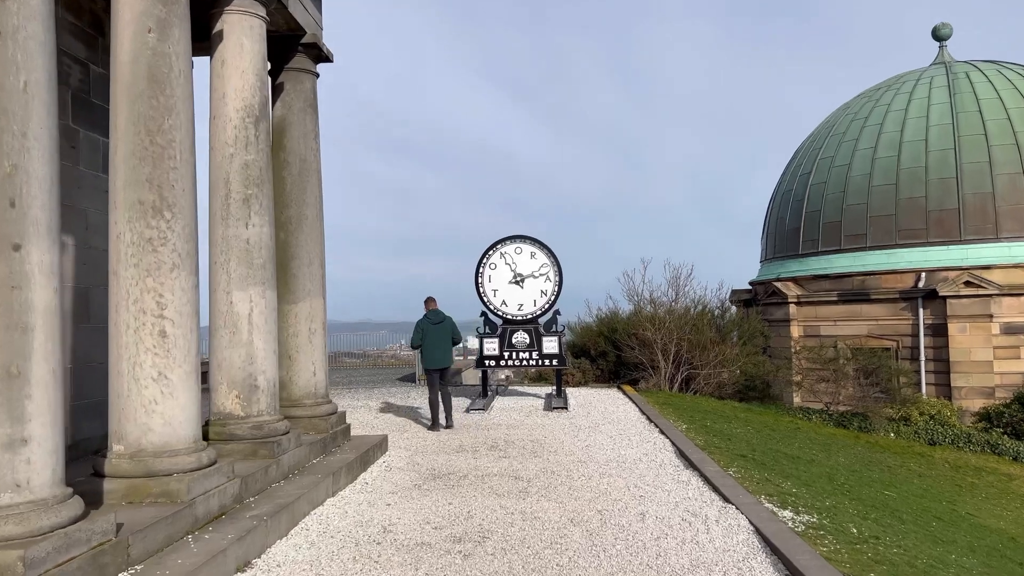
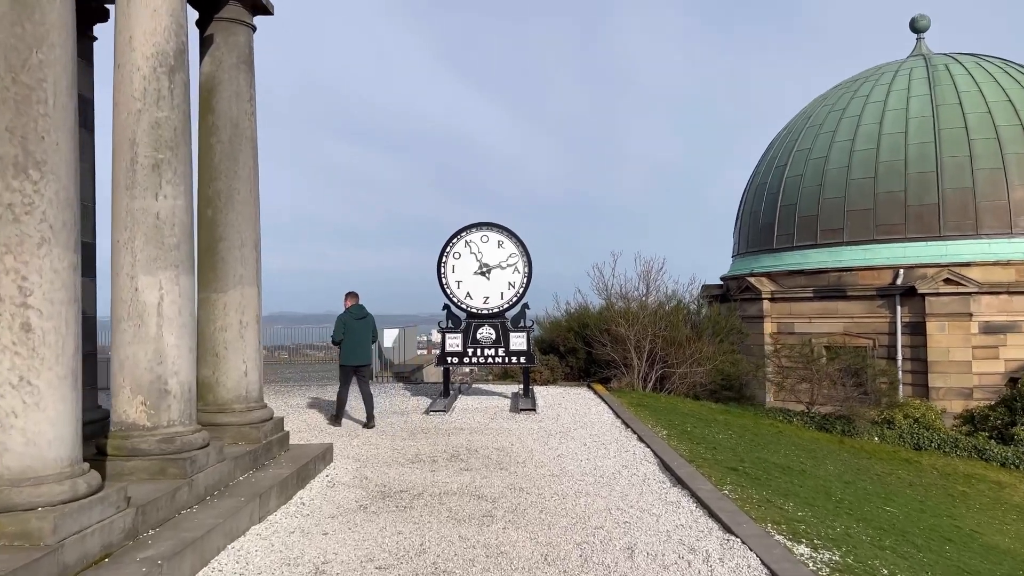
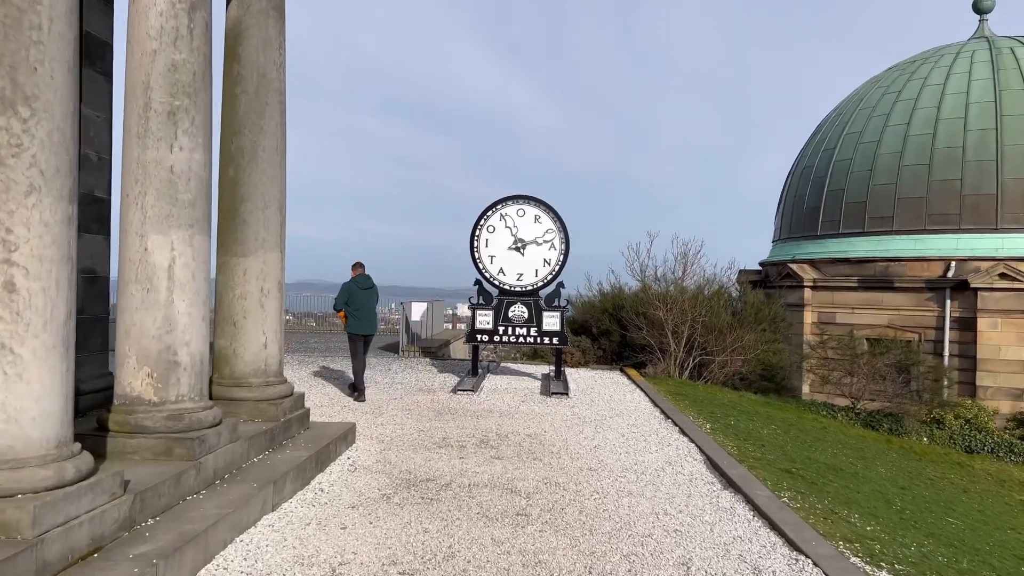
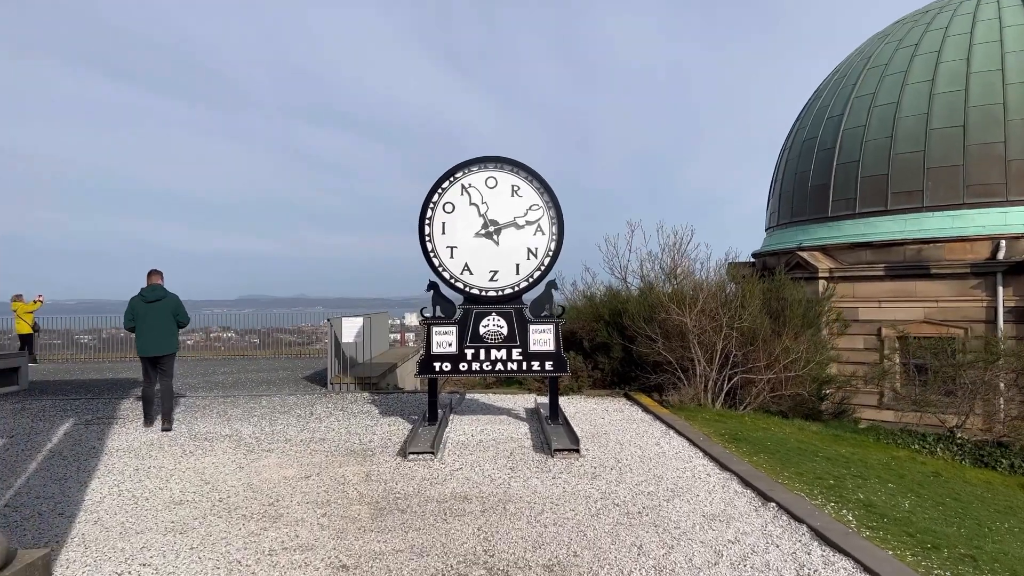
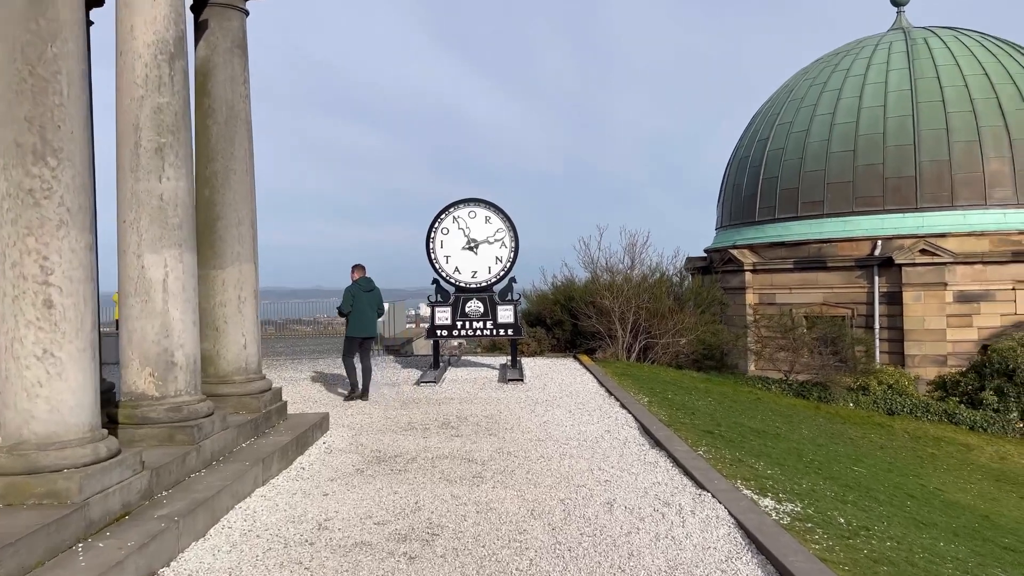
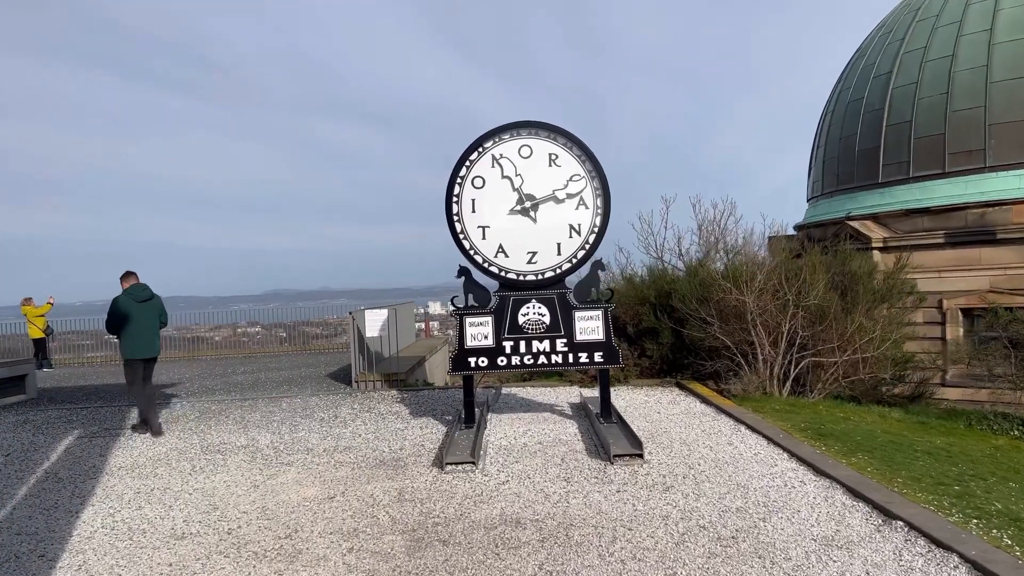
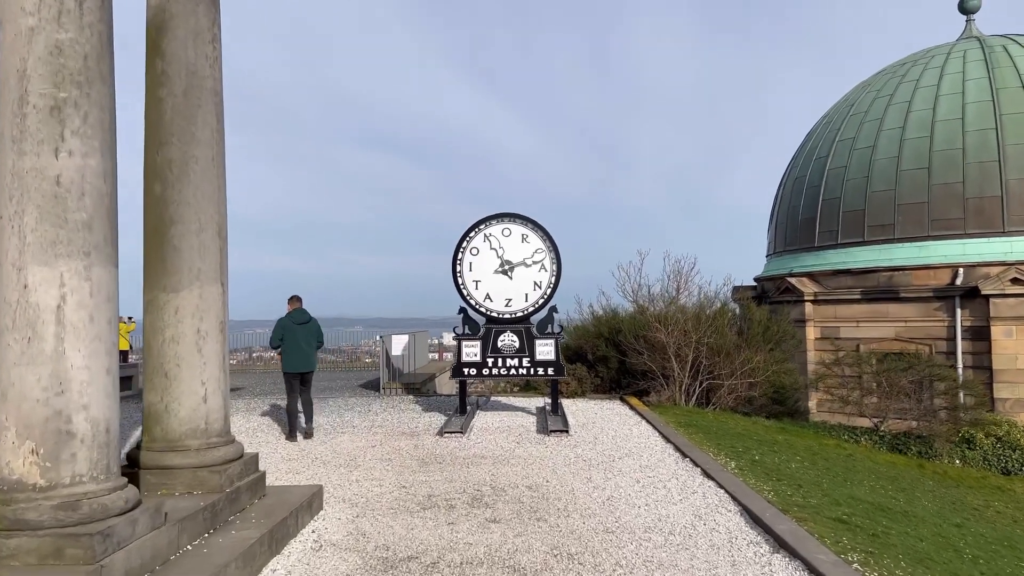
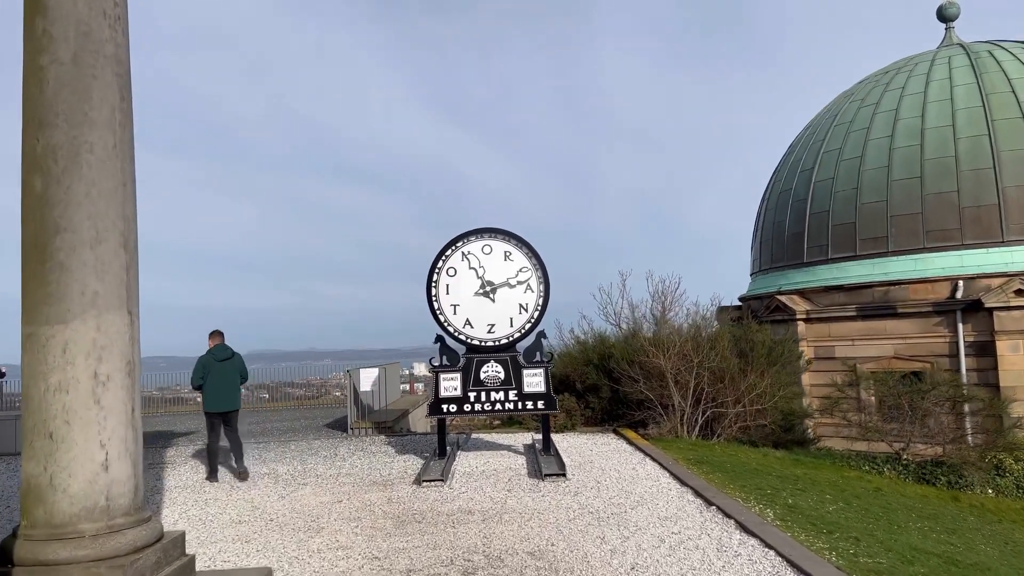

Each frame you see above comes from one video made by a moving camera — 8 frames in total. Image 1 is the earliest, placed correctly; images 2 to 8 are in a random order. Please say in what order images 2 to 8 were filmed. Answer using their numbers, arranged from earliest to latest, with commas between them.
5, 2, 3, 7, 8, 4, 6
